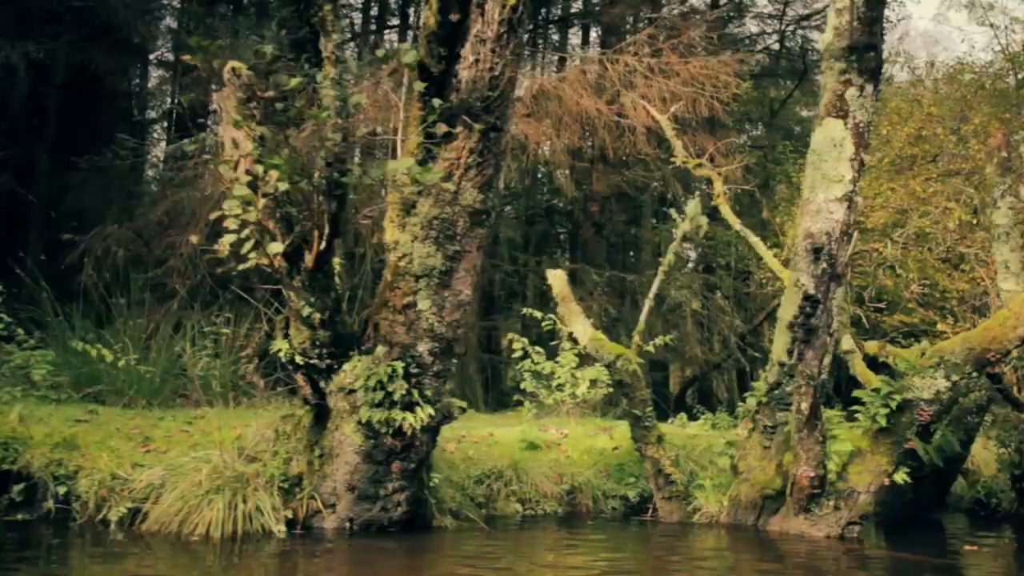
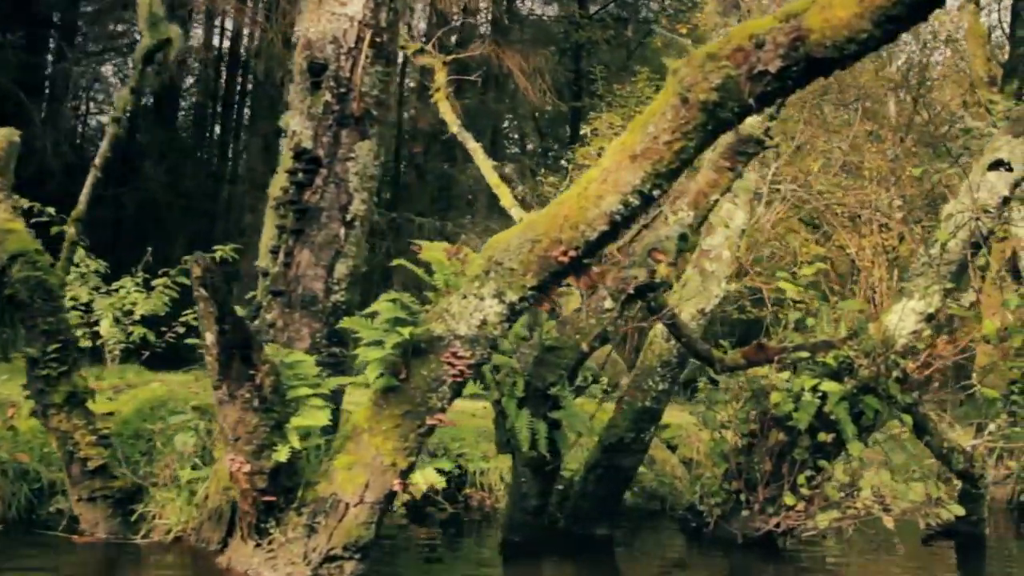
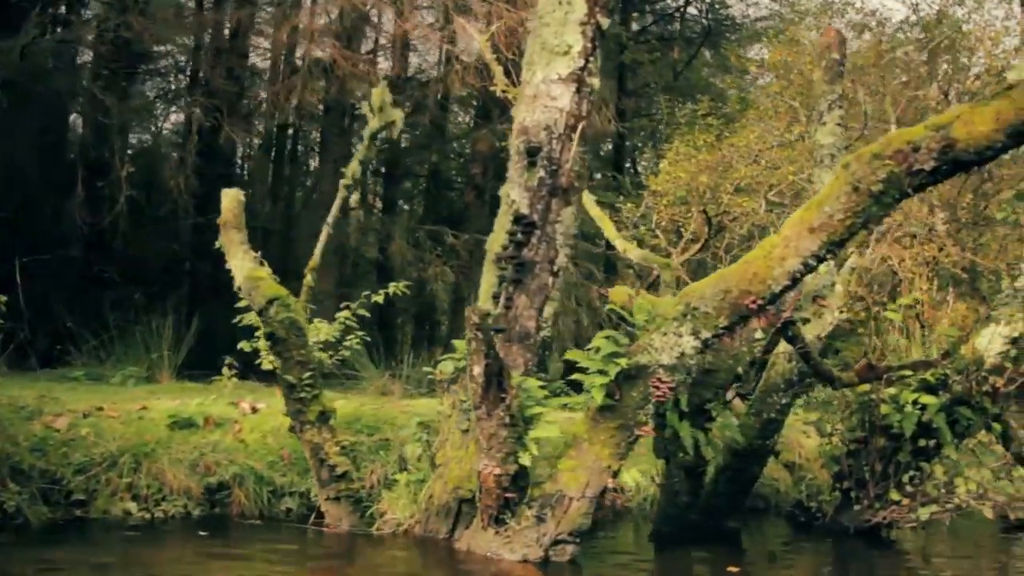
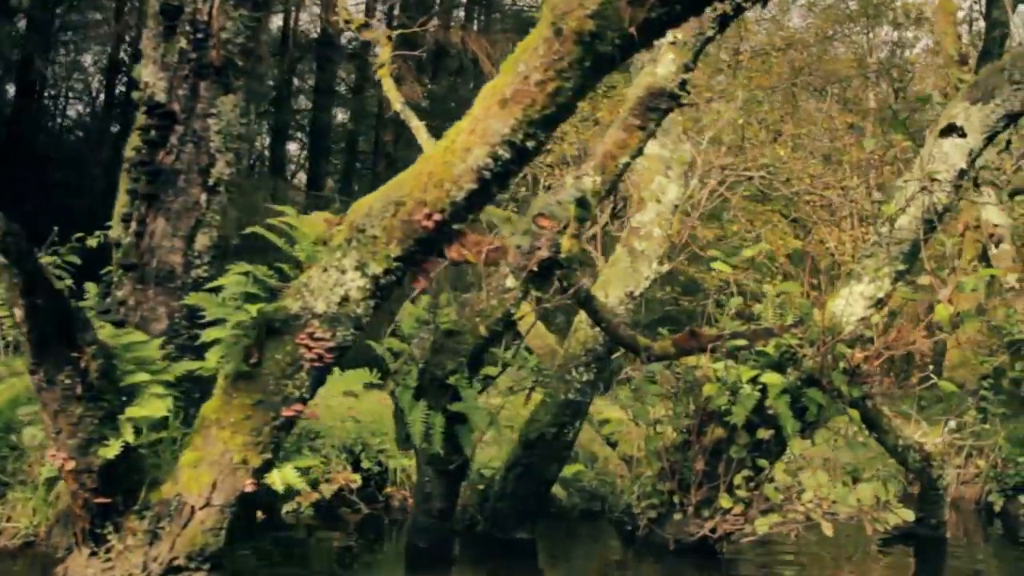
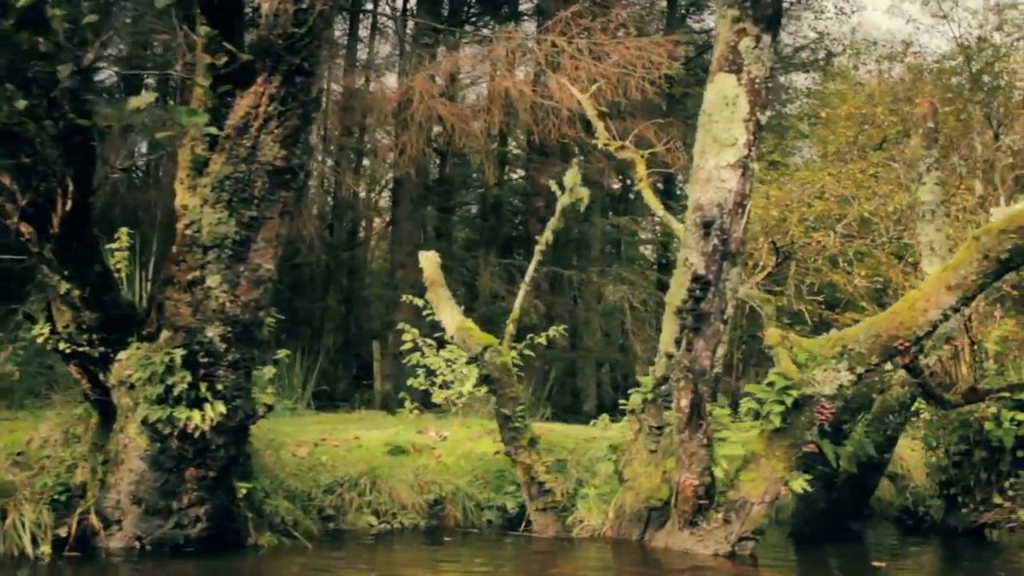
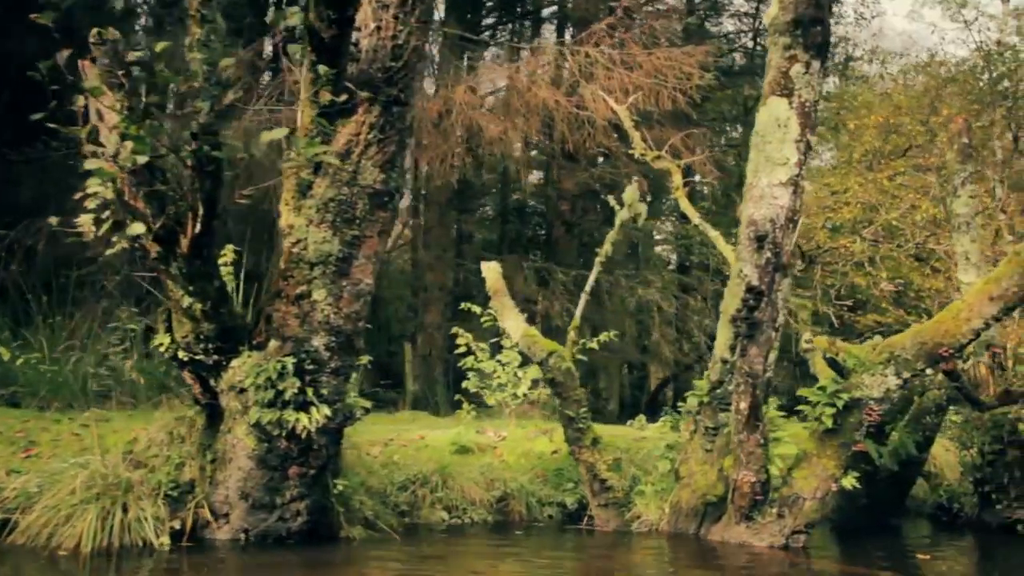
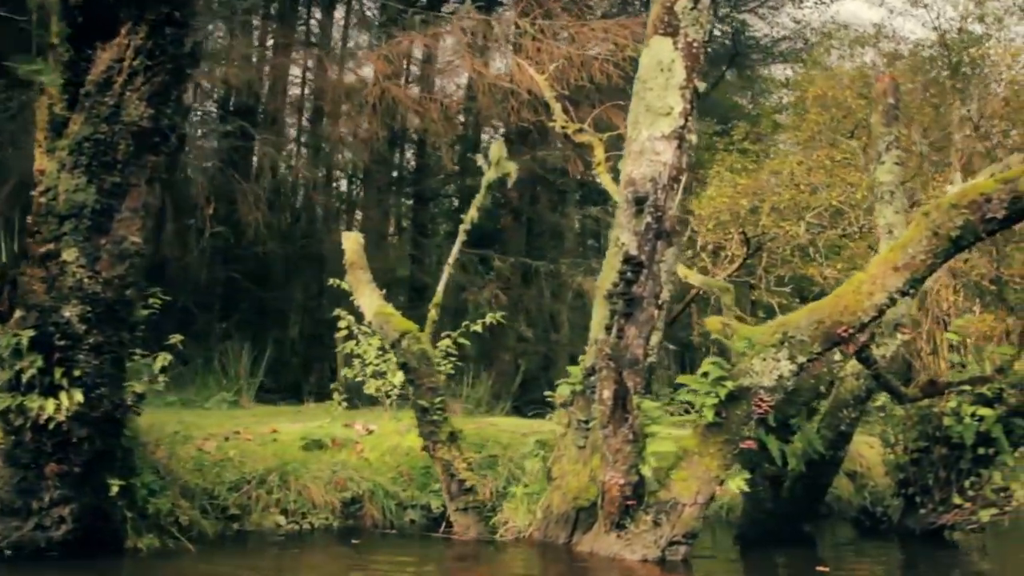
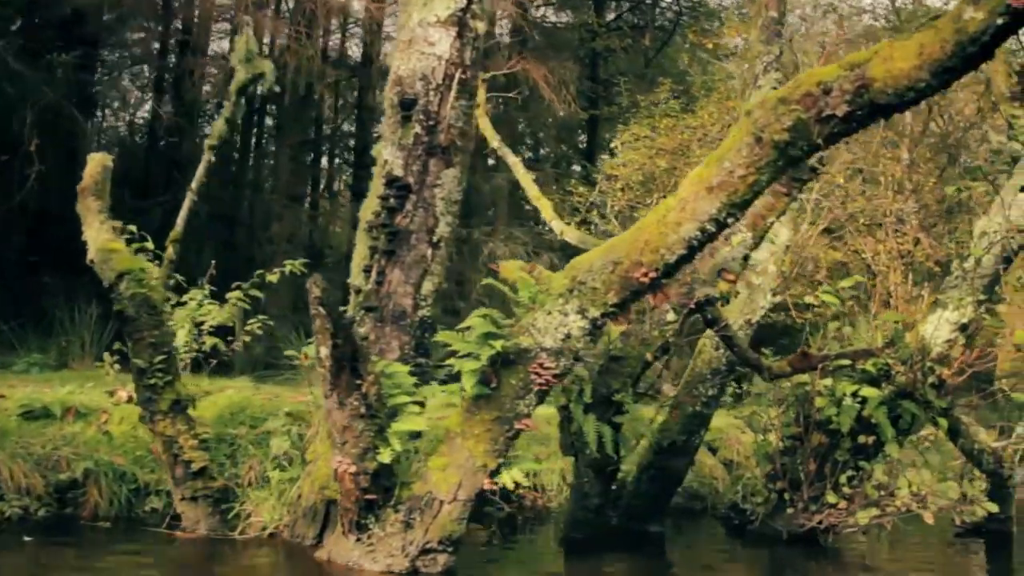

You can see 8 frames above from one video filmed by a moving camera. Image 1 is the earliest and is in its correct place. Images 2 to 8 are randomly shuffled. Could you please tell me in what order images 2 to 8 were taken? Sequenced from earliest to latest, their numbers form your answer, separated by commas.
6, 5, 7, 3, 8, 2, 4
